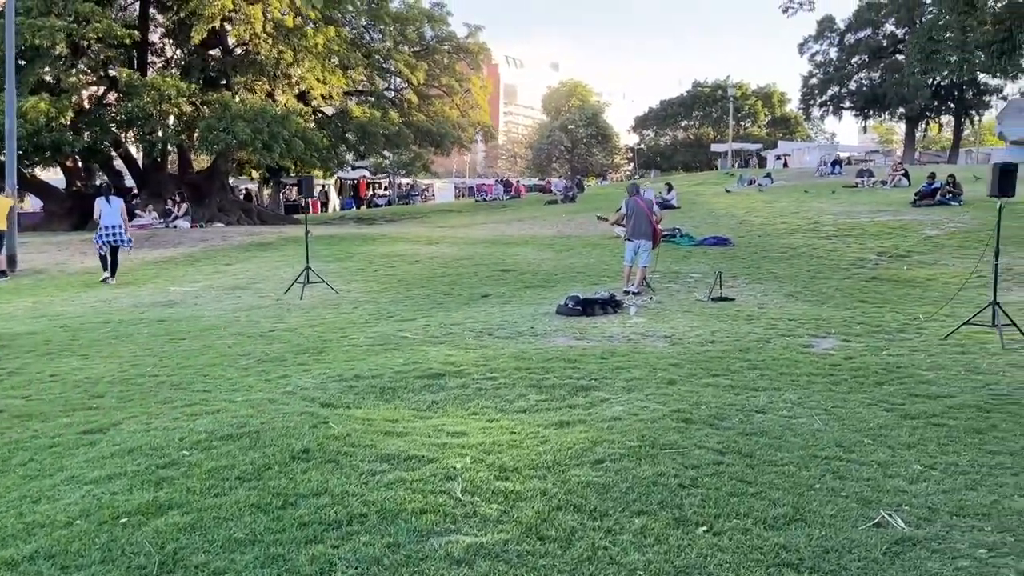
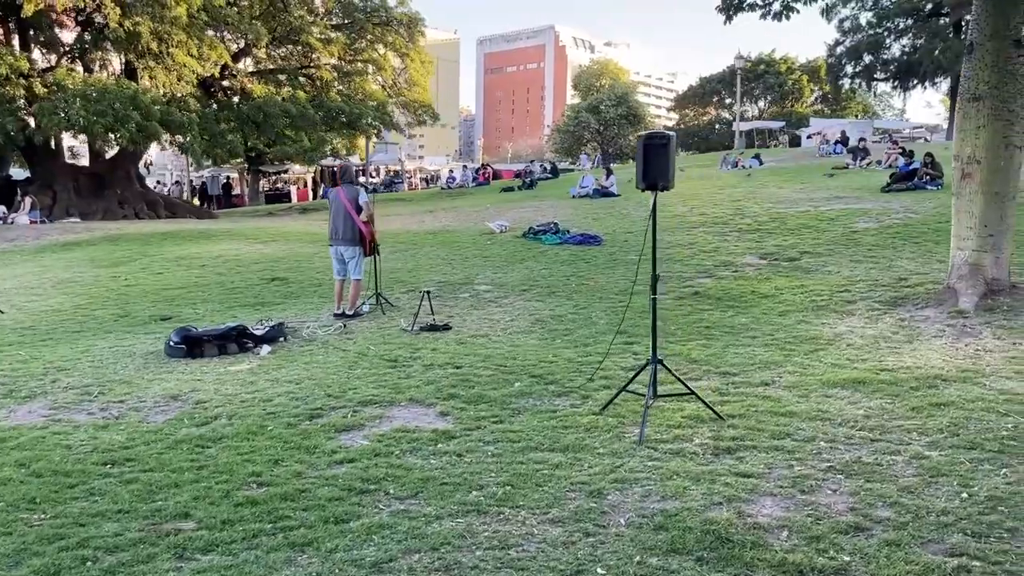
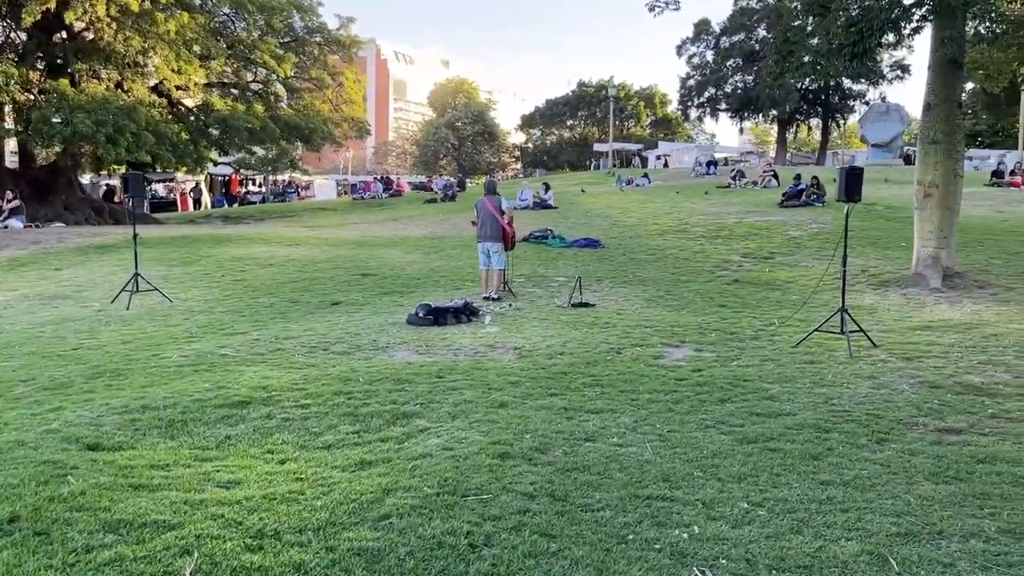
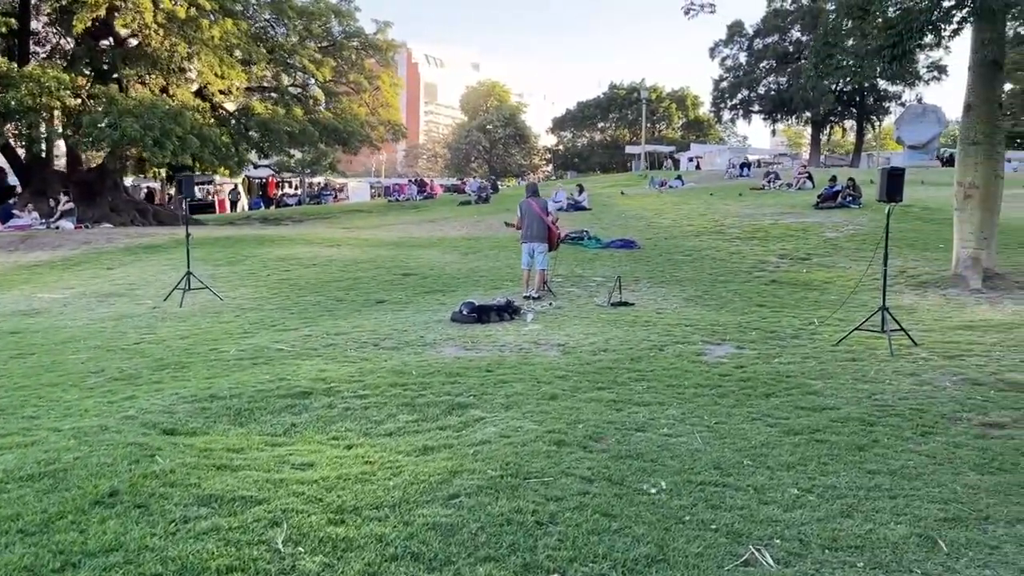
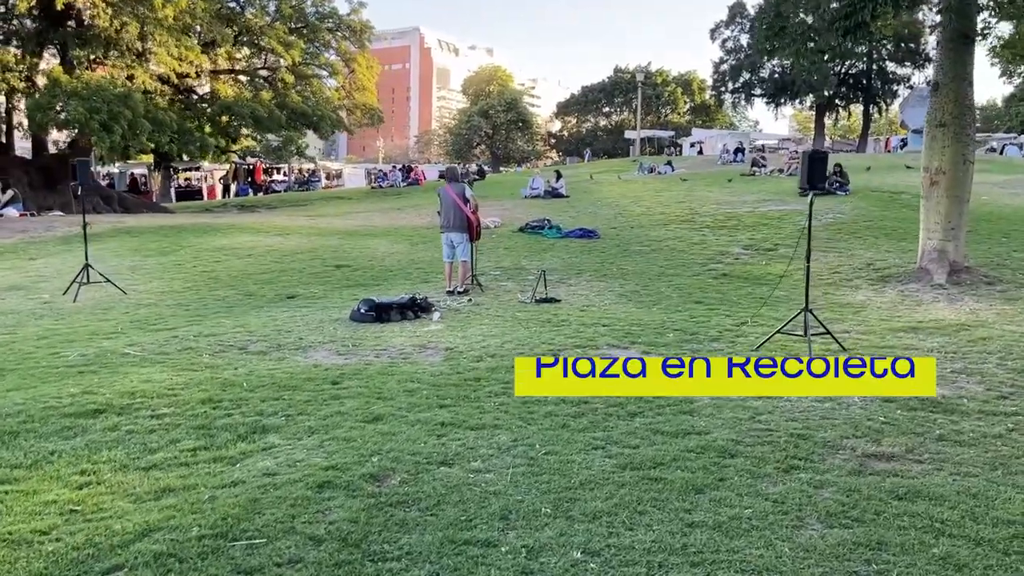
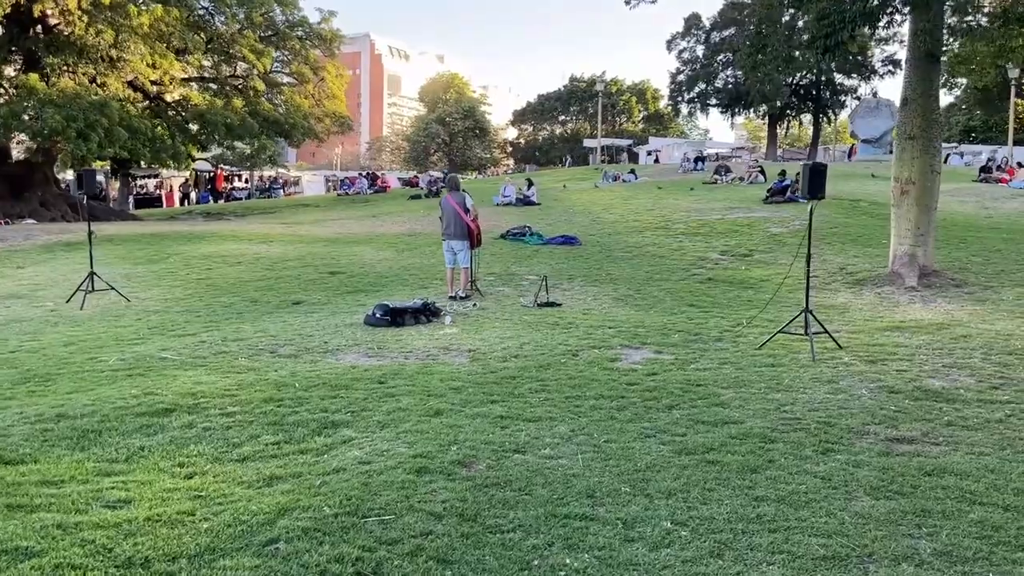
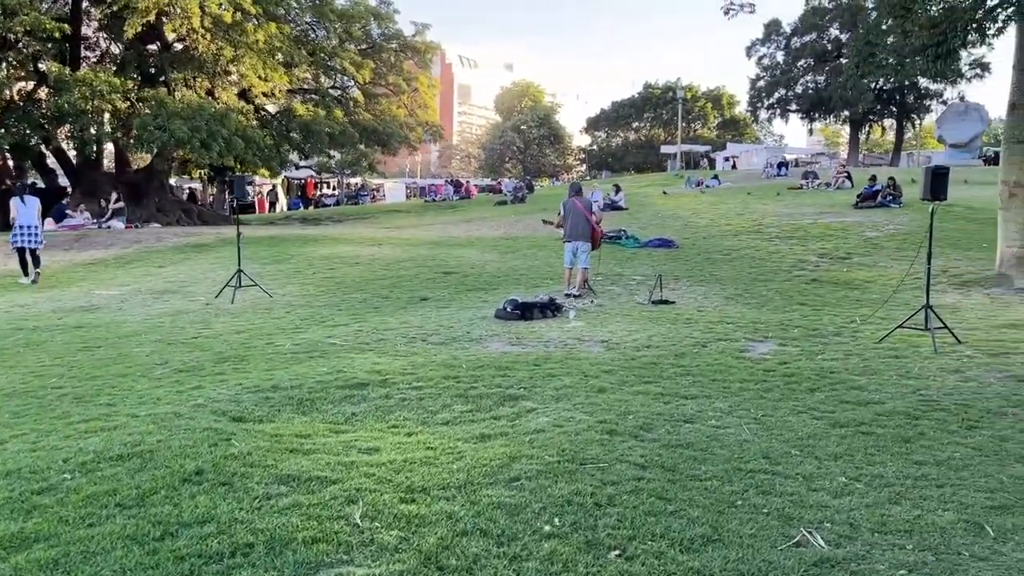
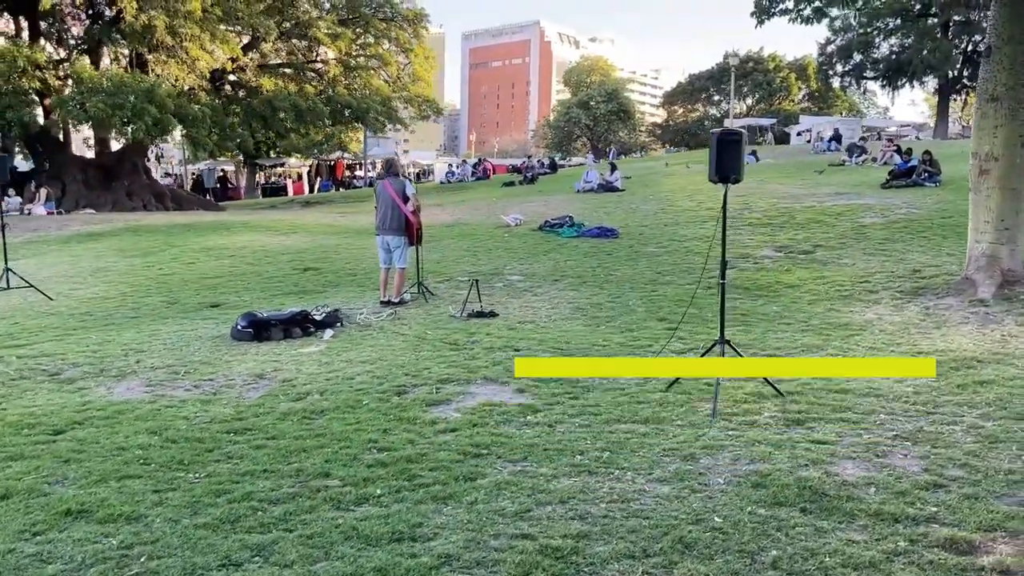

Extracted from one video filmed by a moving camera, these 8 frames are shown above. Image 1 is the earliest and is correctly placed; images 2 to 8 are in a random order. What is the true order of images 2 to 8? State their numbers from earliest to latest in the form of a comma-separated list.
7, 4, 3, 6, 5, 8, 2
